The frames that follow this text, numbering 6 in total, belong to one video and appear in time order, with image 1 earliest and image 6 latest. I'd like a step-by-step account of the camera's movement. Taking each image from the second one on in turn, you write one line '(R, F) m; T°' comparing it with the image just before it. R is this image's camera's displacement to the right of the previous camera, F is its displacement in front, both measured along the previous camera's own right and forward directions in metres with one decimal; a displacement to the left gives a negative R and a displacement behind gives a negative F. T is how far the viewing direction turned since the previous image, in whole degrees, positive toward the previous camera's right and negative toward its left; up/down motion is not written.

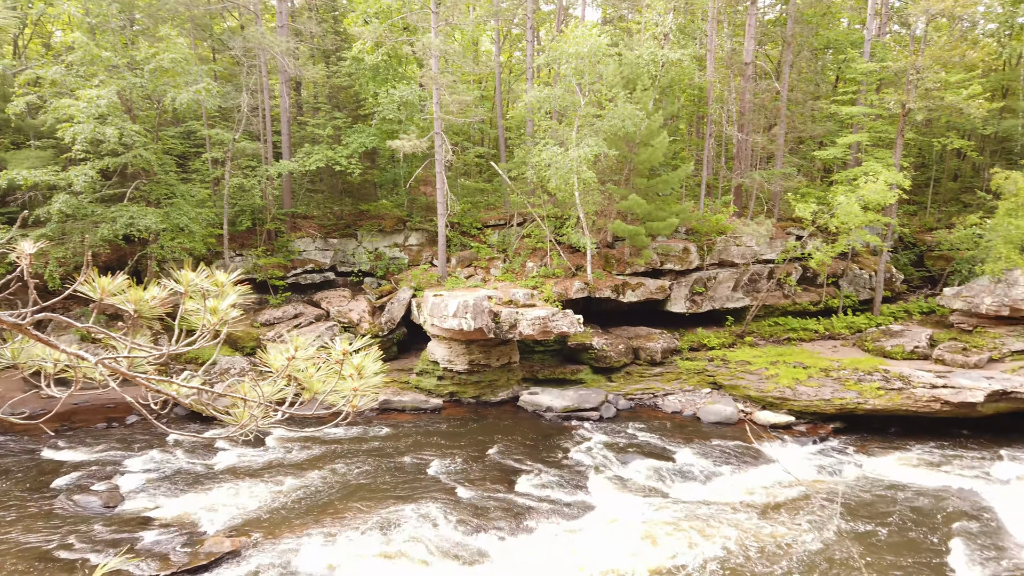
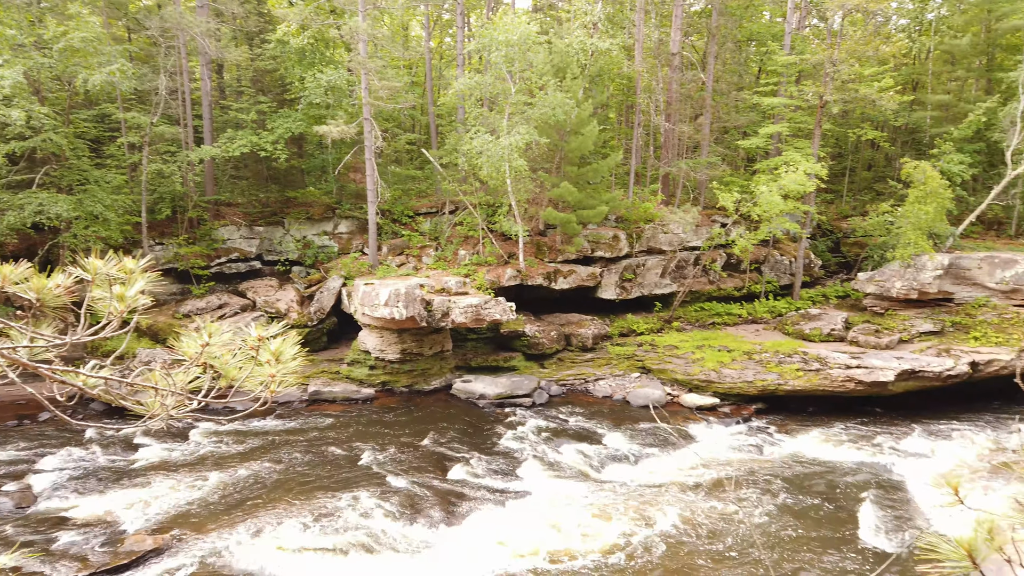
(+1.2, 0.0) m; +3°
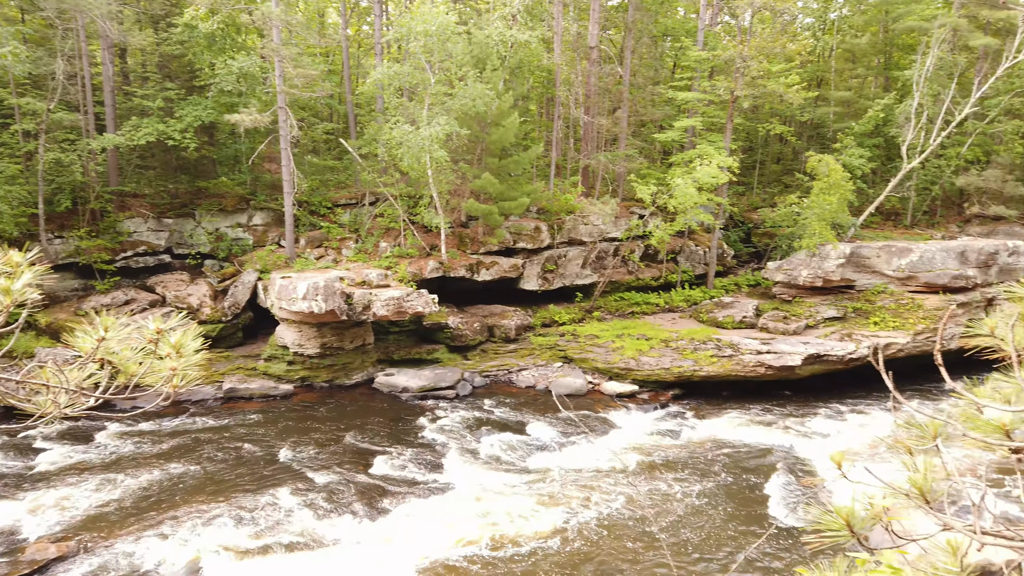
(+1.4, -0.1) m; +3°
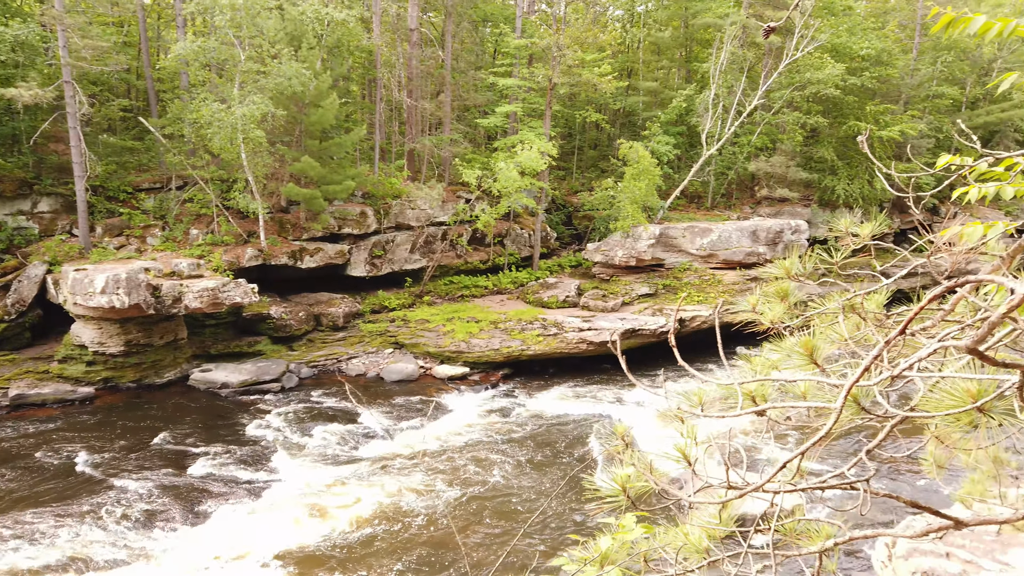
(+3.1, -0.2) m; +8°
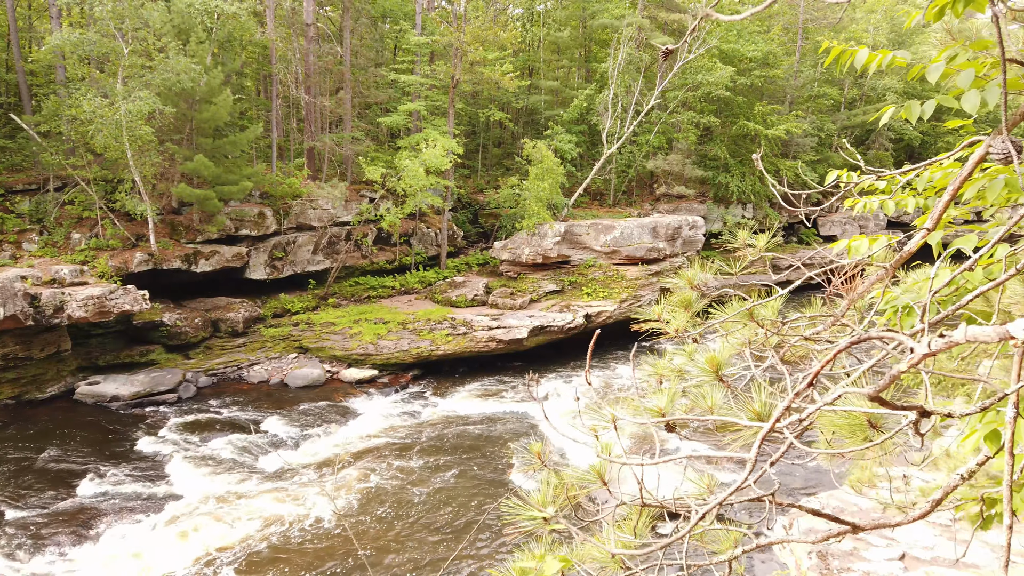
(+1.6, -0.1) m; +4°
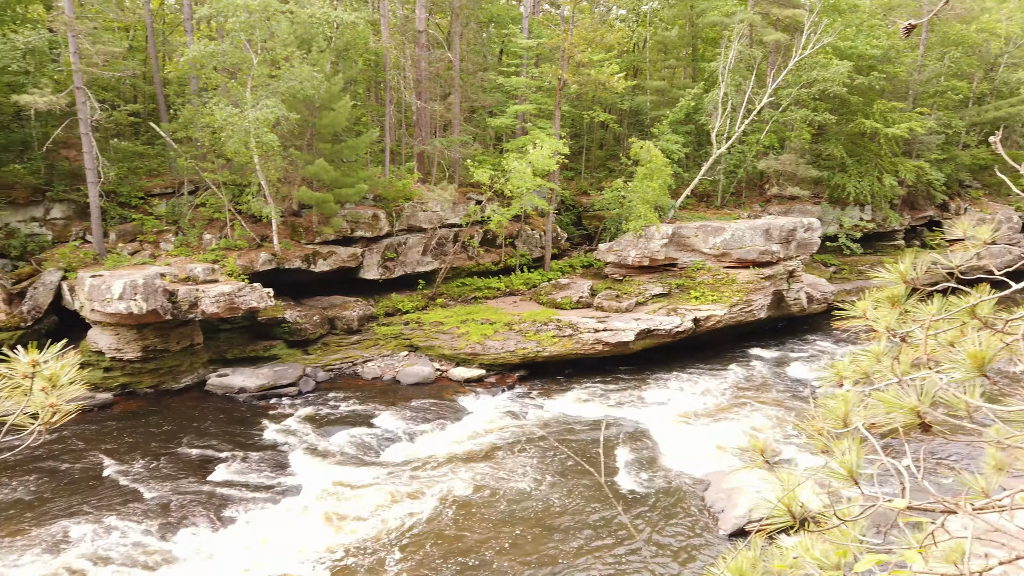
(-2.0, -0.1) m; -4°
